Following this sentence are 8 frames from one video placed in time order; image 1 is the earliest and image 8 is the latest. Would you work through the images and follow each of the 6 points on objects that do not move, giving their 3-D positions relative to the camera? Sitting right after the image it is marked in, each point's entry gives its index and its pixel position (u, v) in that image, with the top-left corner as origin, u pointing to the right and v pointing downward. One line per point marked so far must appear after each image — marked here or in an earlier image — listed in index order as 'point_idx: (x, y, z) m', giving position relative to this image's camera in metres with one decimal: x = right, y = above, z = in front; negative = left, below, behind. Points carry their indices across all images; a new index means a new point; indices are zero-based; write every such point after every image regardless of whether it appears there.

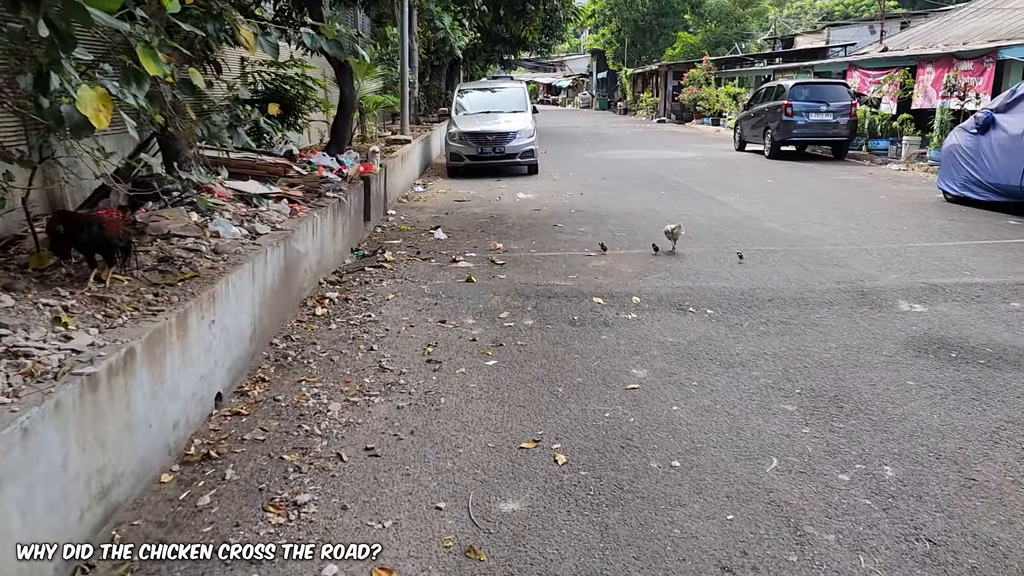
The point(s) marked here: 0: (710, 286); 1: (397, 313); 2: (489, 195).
0: (+1.7, 0.0, +6.9) m
1: (-0.9, -0.2, +6.3) m
2: (-0.4, +1.6, +14.0) m
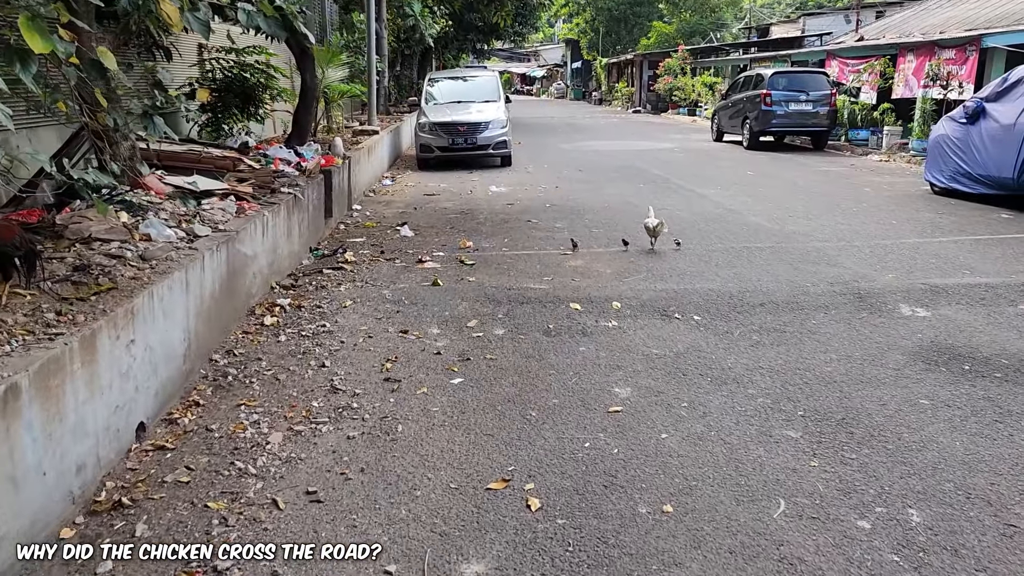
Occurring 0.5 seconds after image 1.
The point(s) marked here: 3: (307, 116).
0: (+1.4, 0.0, +6.4) m
1: (-1.1, -0.2, +5.7) m
2: (-0.8, +1.6, +13.4) m
3: (-3.0, +2.5, +12.1) m
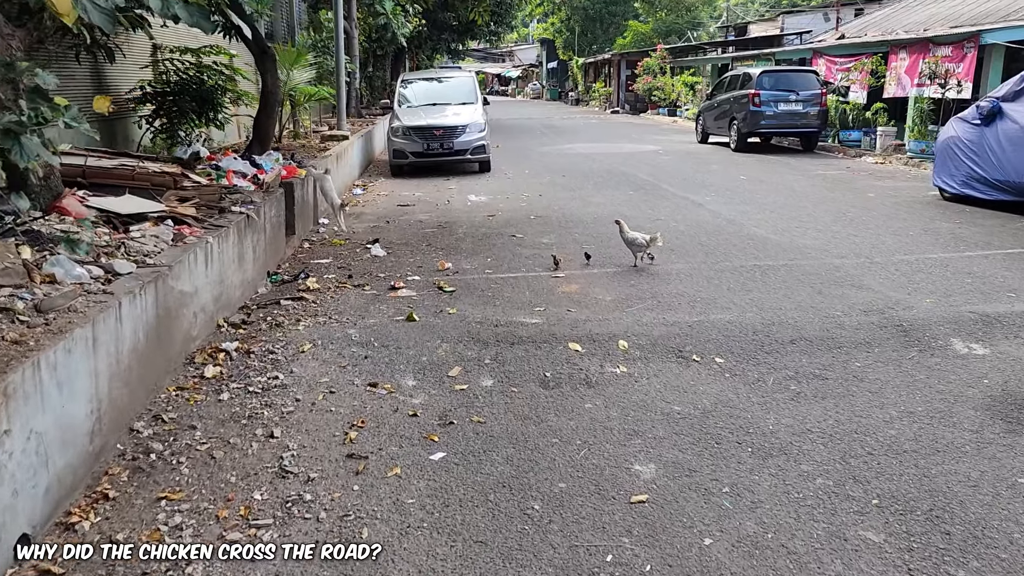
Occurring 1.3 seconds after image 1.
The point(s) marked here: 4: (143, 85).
0: (+1.4, -0.2, +5.6) m
1: (-1.1, -0.5, +4.7) m
2: (-1.1, +1.3, +12.5) m
3: (-3.3, +2.2, +11.1) m
4: (-5.5, +3.0, +12.3) m
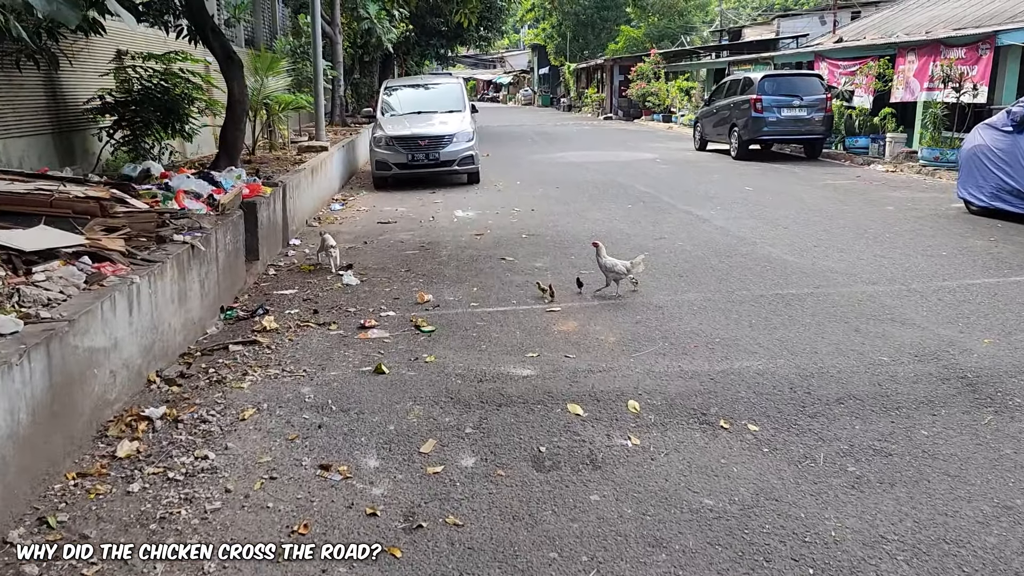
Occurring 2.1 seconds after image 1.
0: (+1.3, -0.5, +4.7) m
1: (-1.2, -0.7, +3.8) m
2: (-1.3, +1.0, +11.6) m
3: (-3.4, +1.9, +10.2) m
4: (-5.6, +2.7, +11.4) m
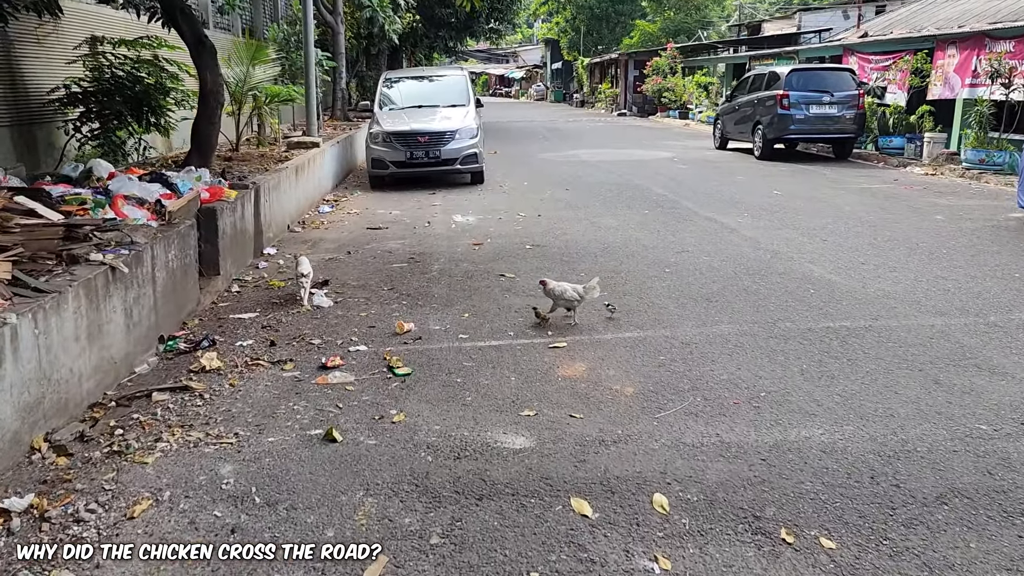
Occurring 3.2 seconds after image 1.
0: (+1.2, -0.7, +3.6) m
1: (-1.3, -0.9, +2.8) m
2: (-1.2, +0.9, +10.5) m
3: (-3.3, +1.8, +9.2) m
4: (-5.5, +2.6, +10.4) m
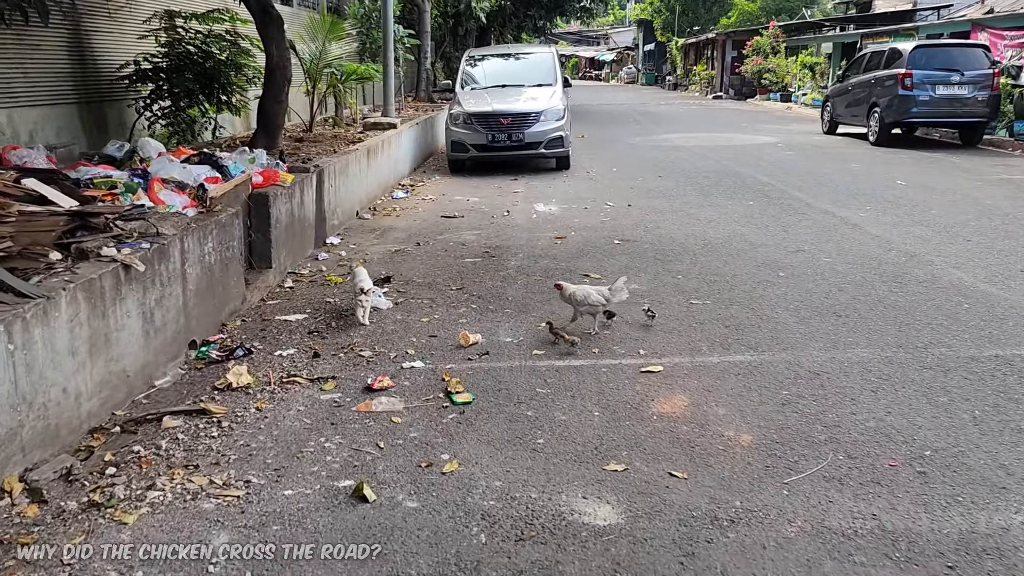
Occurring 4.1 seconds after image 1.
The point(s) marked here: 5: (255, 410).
0: (+1.5, -0.8, +2.6) m
1: (-1.1, -1.0, +2.0) m
2: (-0.2, +1.0, +9.6) m
3: (-2.4, +1.9, +8.5) m
4: (-4.5, +2.7, +9.9) m
5: (-1.2, -0.6, +3.8) m
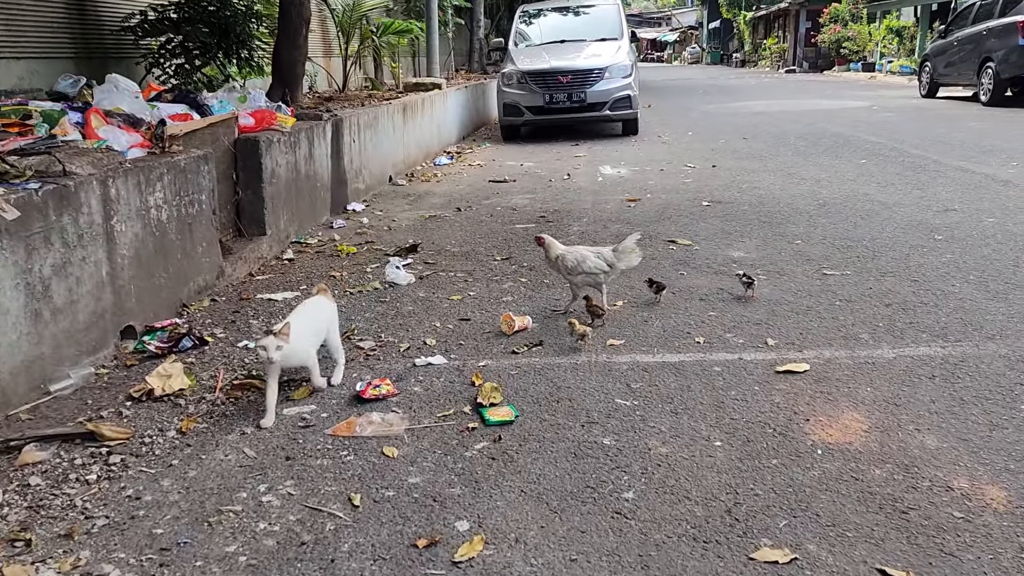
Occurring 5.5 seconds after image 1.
0: (+1.6, -0.7, +1.0) m
1: (-1.0, -0.9, +0.7) m
2: (+0.4, +1.2, +8.2) m
3: (-1.9, +2.1, +7.2) m
4: (-3.9, +2.9, +8.8) m
5: (-1.0, -0.4, +2.4) m
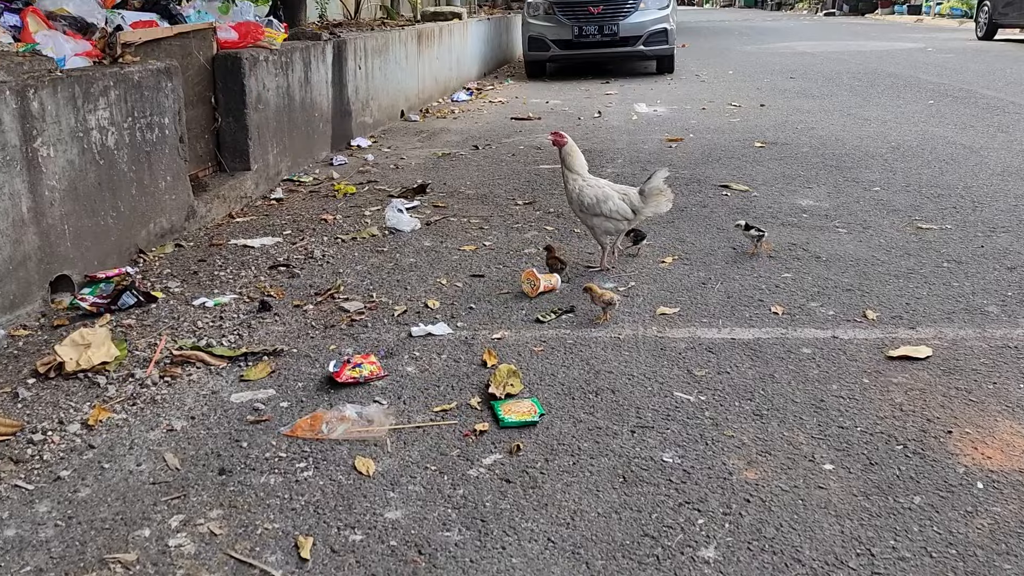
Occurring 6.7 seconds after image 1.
0: (+1.6, -0.7, +0.4) m
1: (-1.0, -0.9, +0.1) m
2: (+0.6, +1.6, +7.4) m
3: (-1.7, +2.5, +6.5) m
4: (-3.6, +3.5, +8.0) m
5: (-0.9, -0.3, +1.8) m
